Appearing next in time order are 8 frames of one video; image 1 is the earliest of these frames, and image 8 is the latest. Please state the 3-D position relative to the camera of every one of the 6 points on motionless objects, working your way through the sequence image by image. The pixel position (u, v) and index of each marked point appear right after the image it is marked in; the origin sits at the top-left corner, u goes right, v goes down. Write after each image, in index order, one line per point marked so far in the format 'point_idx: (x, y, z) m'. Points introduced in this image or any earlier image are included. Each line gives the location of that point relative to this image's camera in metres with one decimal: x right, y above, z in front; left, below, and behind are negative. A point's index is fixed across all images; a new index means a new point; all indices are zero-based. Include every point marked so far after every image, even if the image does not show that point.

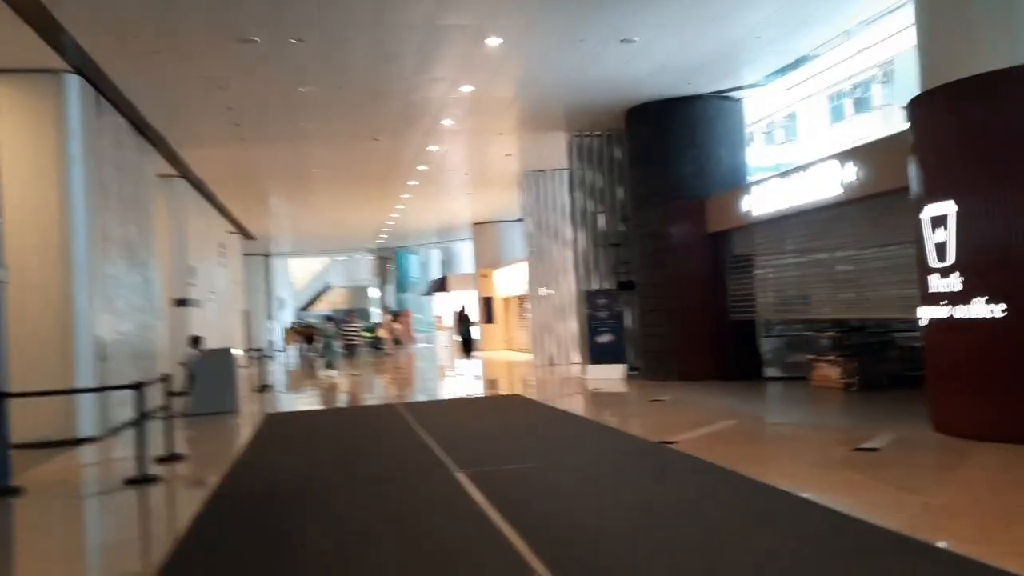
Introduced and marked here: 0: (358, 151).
0: (-2.5, +2.3, +14.7) m
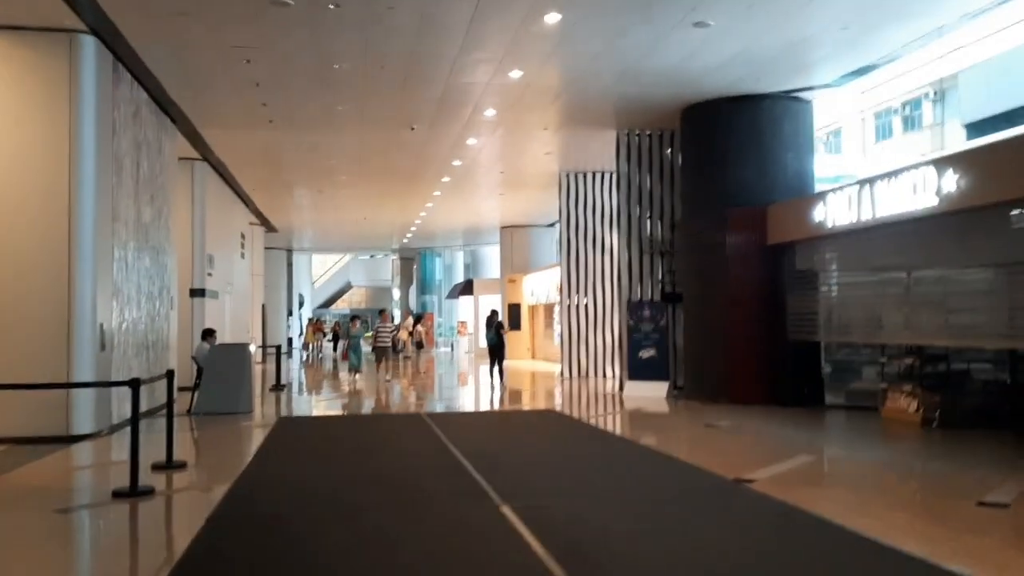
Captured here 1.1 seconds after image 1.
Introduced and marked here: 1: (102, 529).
0: (-1.9, +2.3, +13.9) m
1: (-2.5, -1.5, +5.5) m
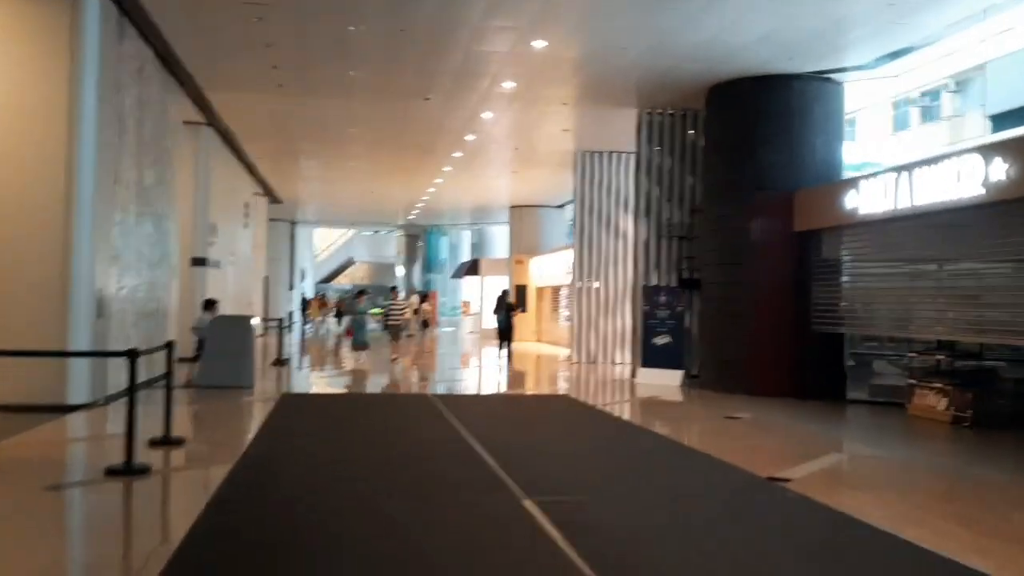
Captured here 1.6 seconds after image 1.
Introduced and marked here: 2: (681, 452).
0: (-1.6, +2.7, +13.5) m
1: (-2.4, -1.3, +5.1) m
2: (+1.5, -1.4, +7.9) m
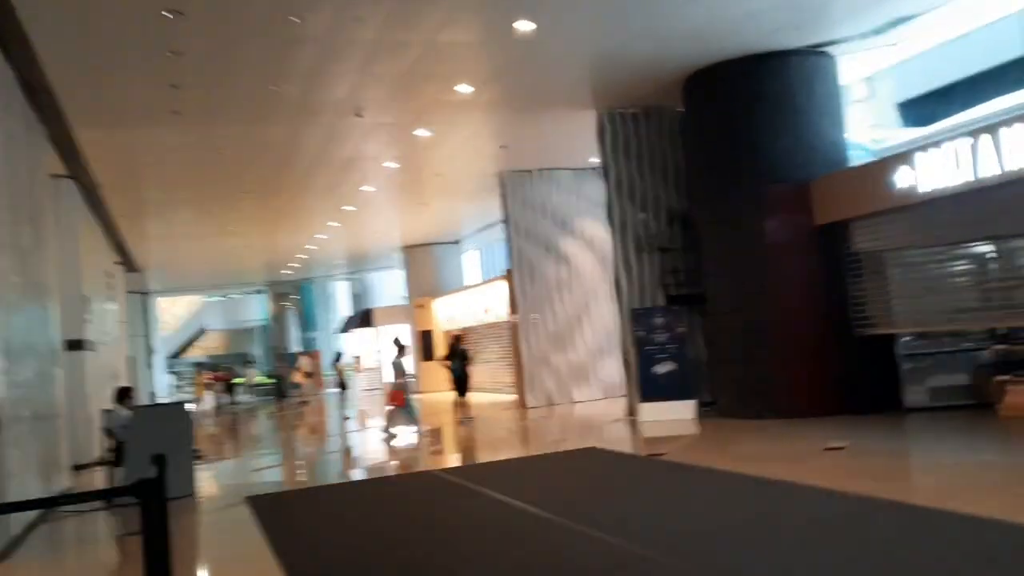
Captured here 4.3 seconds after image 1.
0: (-2.4, +2.0, +11.4) m
1: (-1.4, -1.6, +2.9) m
2: (+2.0, -1.5, +6.4) m
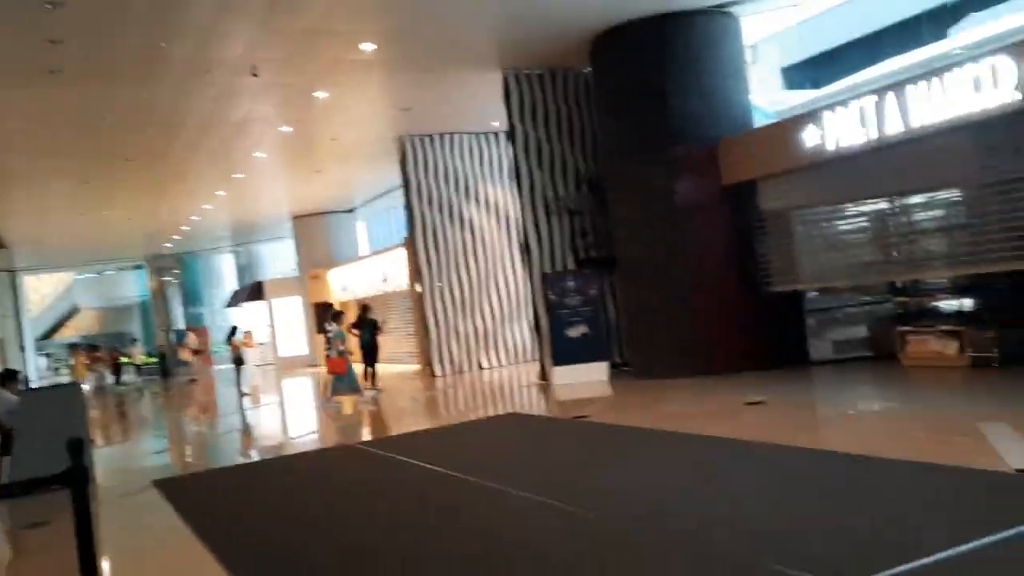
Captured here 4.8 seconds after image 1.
0: (-3.6, +2.3, +10.7) m
1: (-1.4, -1.5, +2.6) m
2: (+1.5, -1.2, +6.4) m
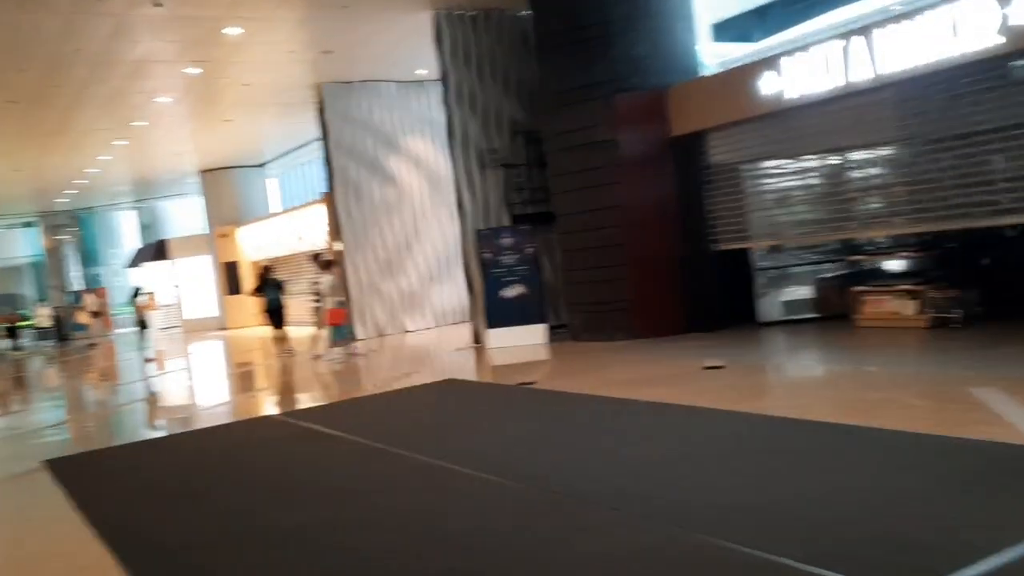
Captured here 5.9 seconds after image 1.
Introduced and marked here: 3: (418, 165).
0: (-4.4, +2.8, +9.6) m
1: (-1.4, -1.3, +1.9) m
2: (+1.2, -0.9, +6.0) m
3: (-1.5, +1.9, +14.0) m
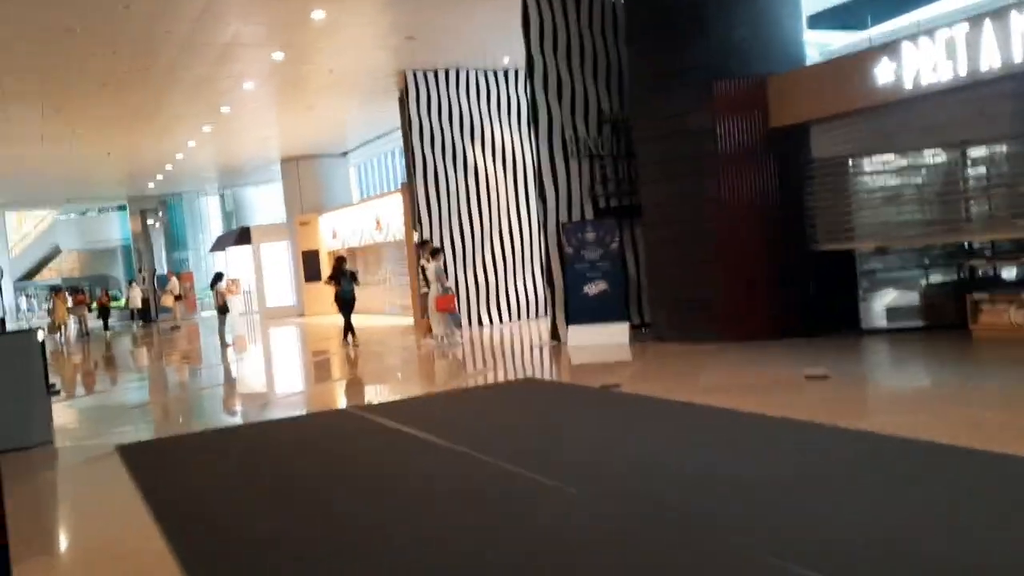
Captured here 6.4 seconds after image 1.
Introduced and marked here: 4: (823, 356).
0: (-3.4, +3.0, +9.6) m
1: (-1.2, -1.3, +1.7) m
2: (+1.7, -0.9, +5.5) m
3: (-0.2, +2.0, +13.7) m
4: (+2.6, -0.6, +7.6) m
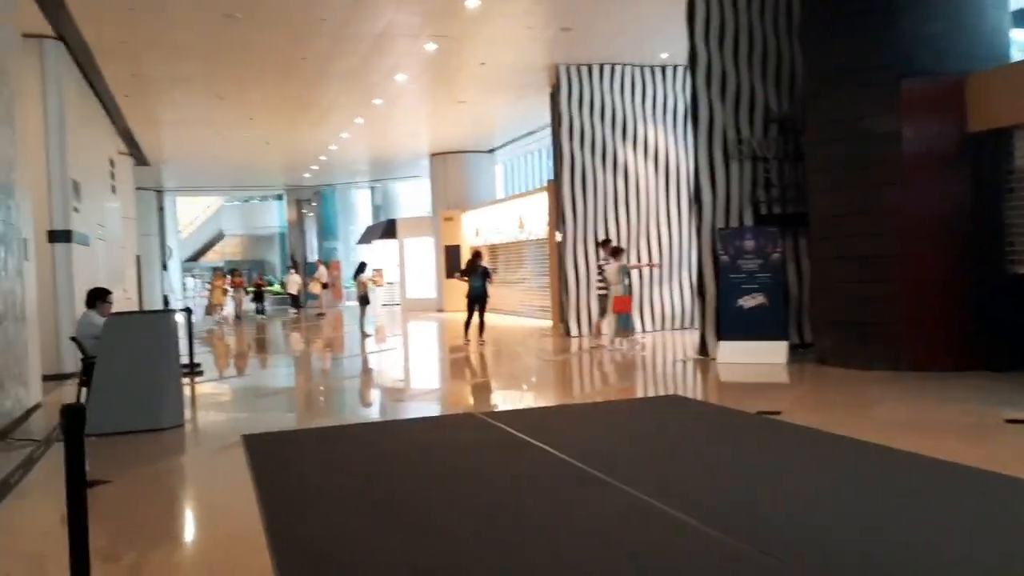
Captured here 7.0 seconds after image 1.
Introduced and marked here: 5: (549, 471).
0: (-1.7, +3.1, +9.5) m
1: (-1.0, -1.3, +1.3) m
2: (+2.5, -1.0, +4.7) m
3: (+2.0, +1.9, +13.1) m
4: (+3.8, -0.8, +6.6) m
5: (+0.3, -1.1, +4.9) m
